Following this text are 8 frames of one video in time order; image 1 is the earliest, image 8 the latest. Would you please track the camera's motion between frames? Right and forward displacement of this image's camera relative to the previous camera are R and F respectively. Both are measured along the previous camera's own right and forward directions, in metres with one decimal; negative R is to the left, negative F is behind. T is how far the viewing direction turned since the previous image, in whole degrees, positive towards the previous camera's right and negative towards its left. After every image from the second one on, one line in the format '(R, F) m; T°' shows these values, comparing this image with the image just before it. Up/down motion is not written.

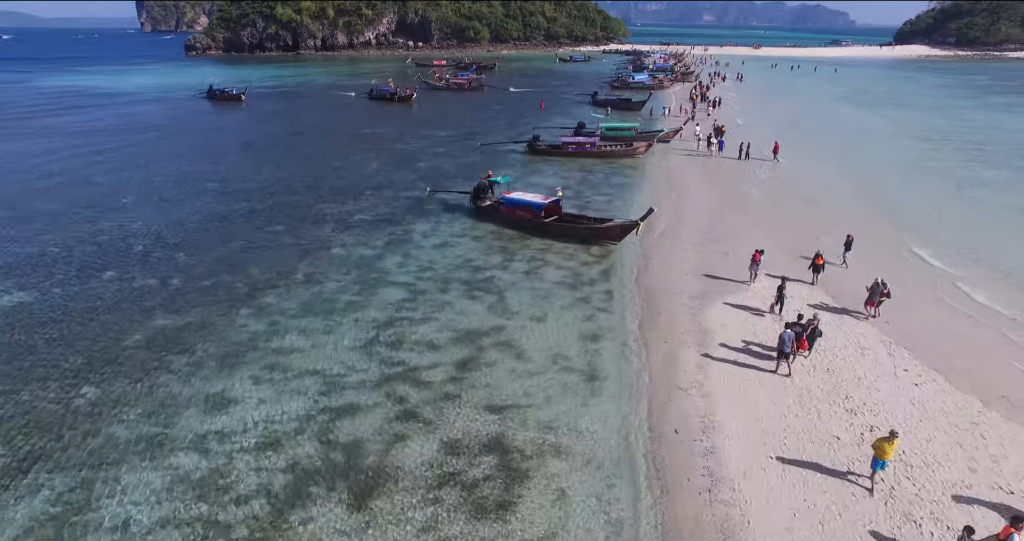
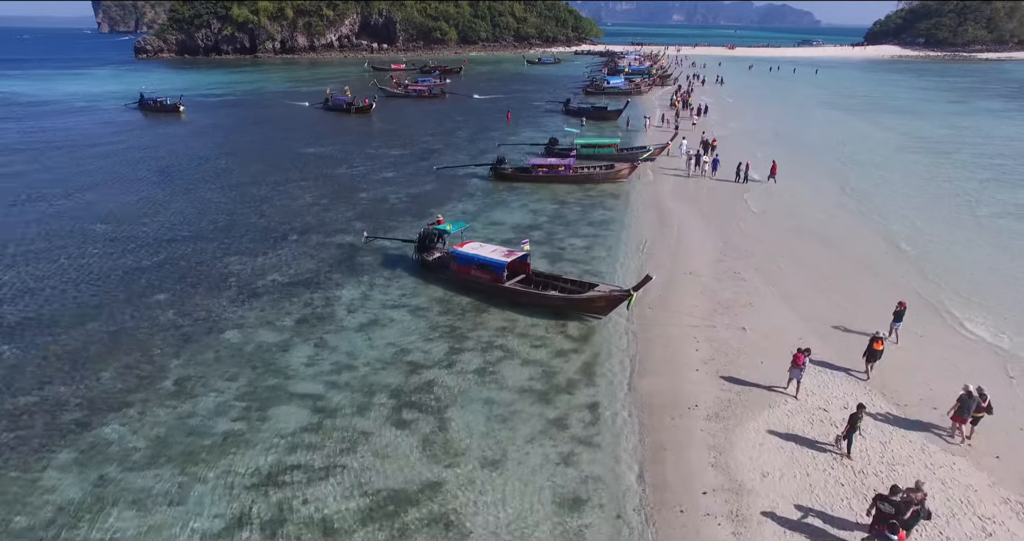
(+0.9, +6.4) m; +2°
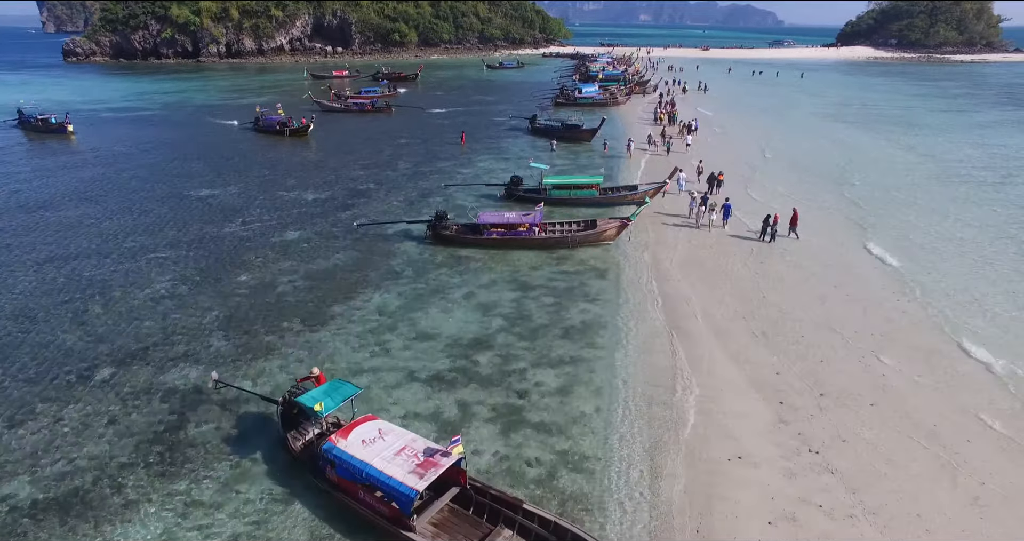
(+1.3, +9.9) m; +3°
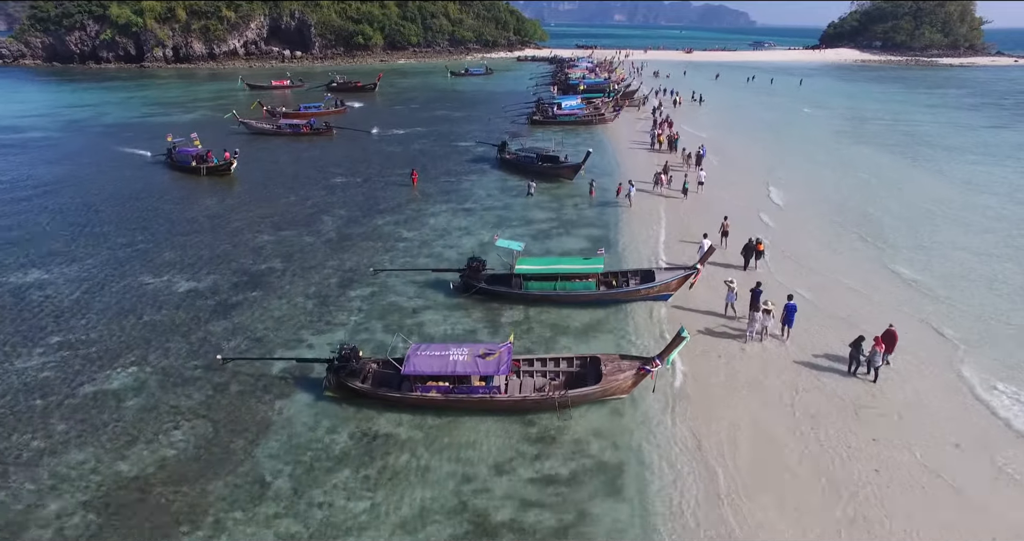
(+0.9, +10.4) m; +2°
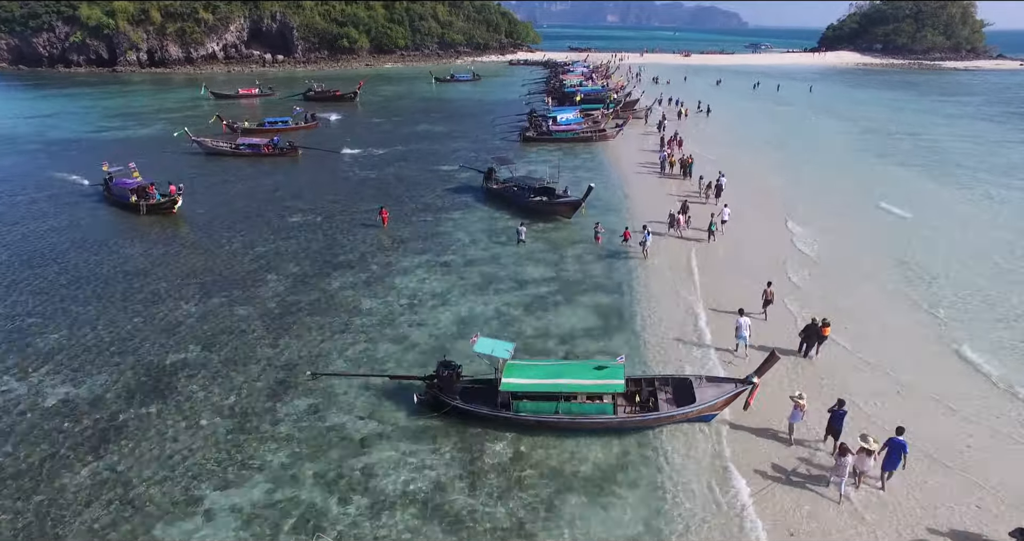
(+0.2, +6.3) m; +1°
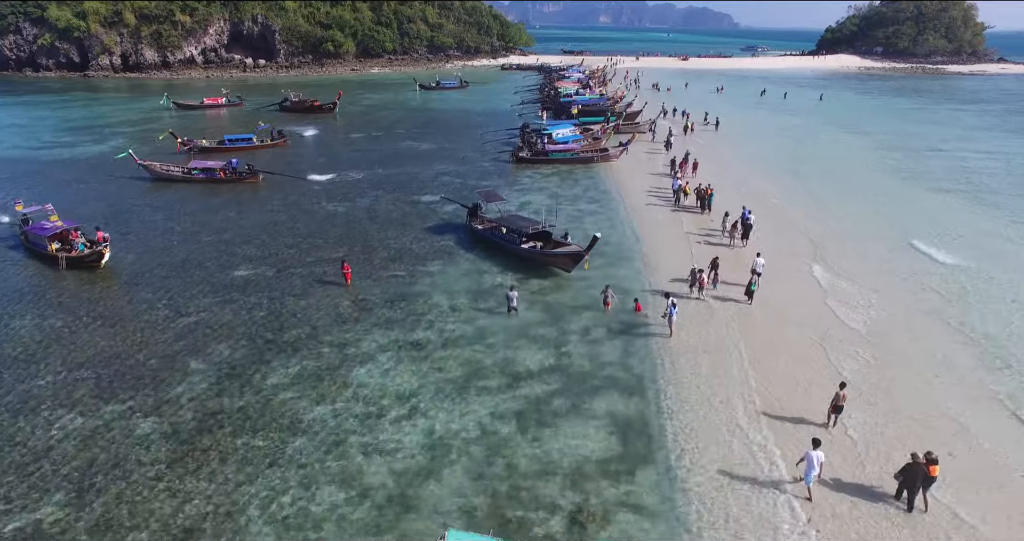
(+0.2, +5.8) m; +1°
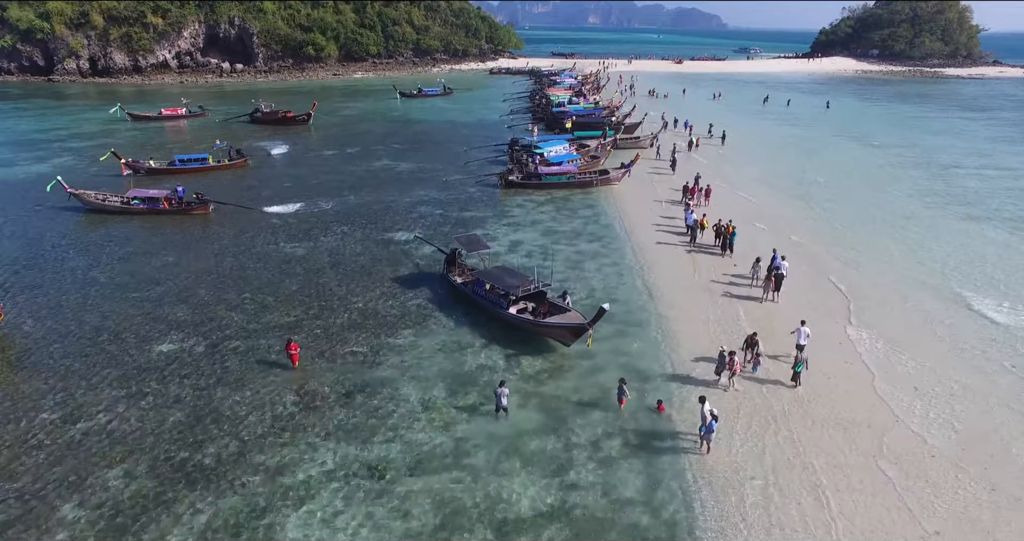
(+0.1, +5.3) m; +1°
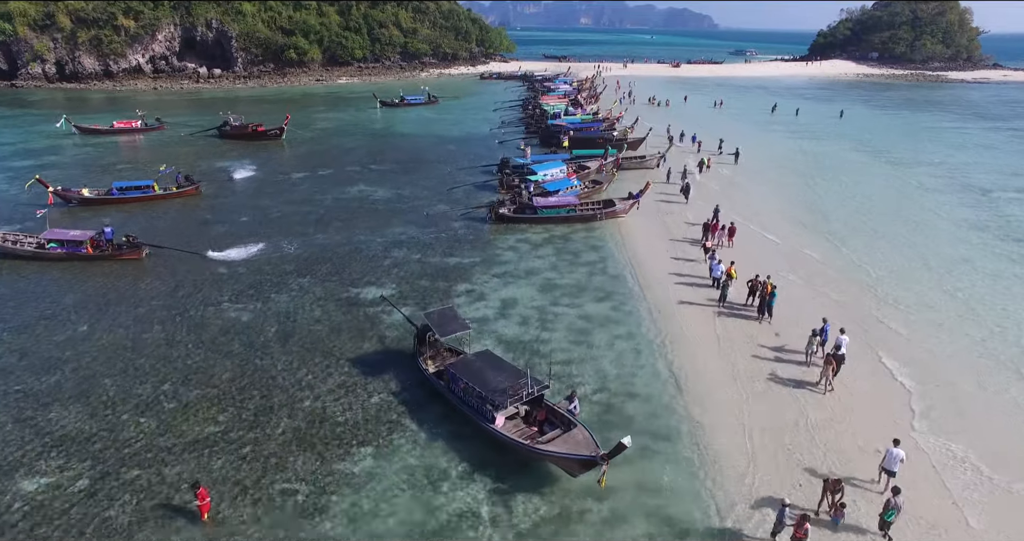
(+0.1, +5.7) m; +1°
